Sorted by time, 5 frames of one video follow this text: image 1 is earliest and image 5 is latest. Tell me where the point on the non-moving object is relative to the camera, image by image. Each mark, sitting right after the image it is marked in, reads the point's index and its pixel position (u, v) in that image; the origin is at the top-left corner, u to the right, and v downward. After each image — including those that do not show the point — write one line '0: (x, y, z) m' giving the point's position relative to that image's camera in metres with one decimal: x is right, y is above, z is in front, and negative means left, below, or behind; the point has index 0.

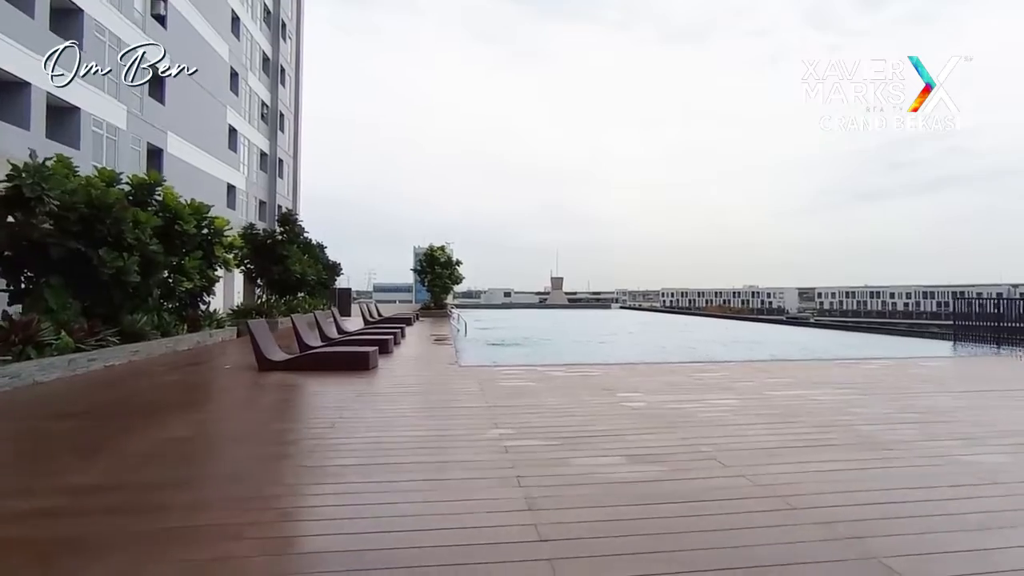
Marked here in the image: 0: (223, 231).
0: (-4.2, +0.8, +9.1) m
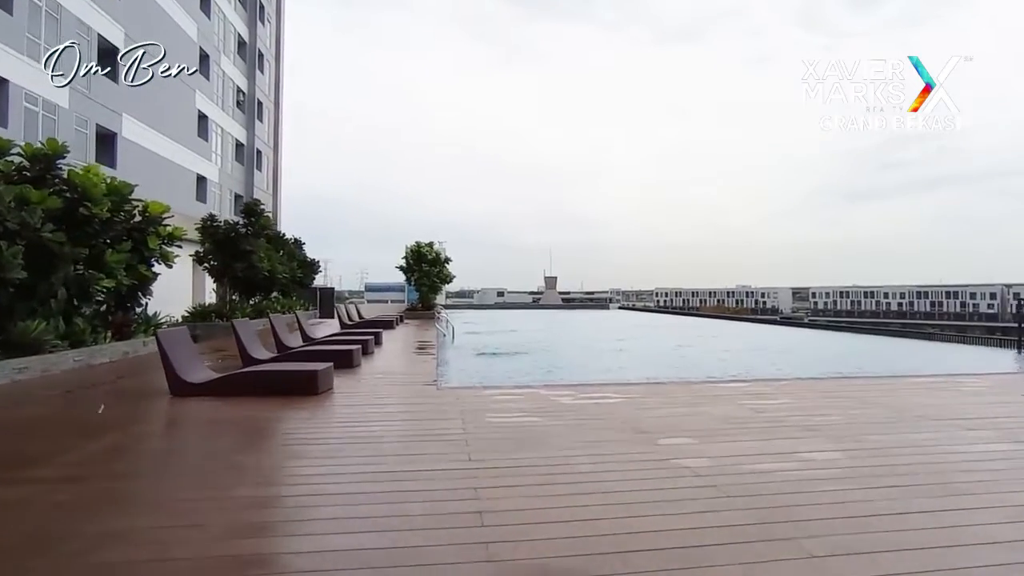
0: (-4.2, +0.8, +7.6) m
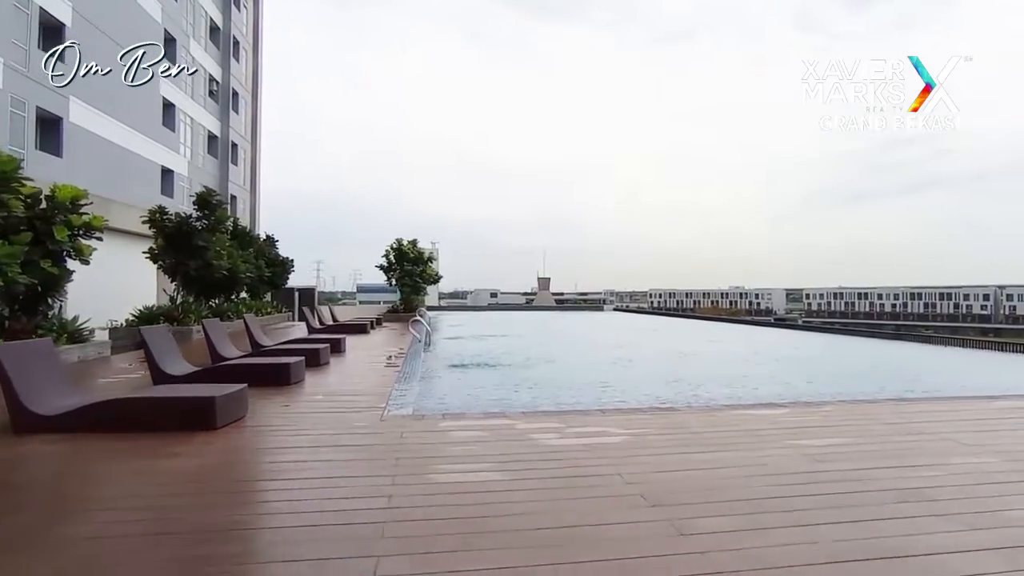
0: (-4.5, +0.8, +6.4) m
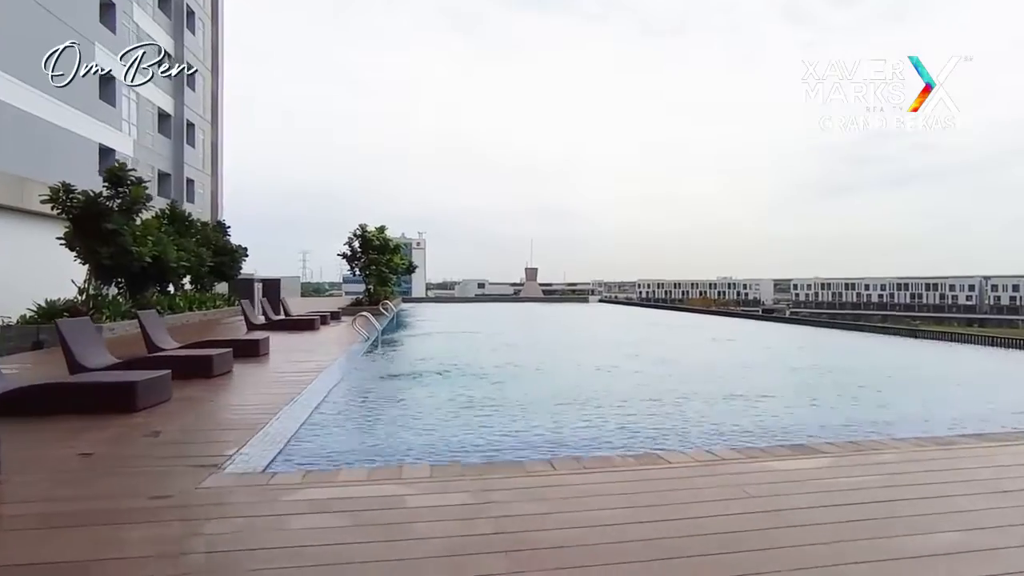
0: (-4.9, +0.9, +4.9) m
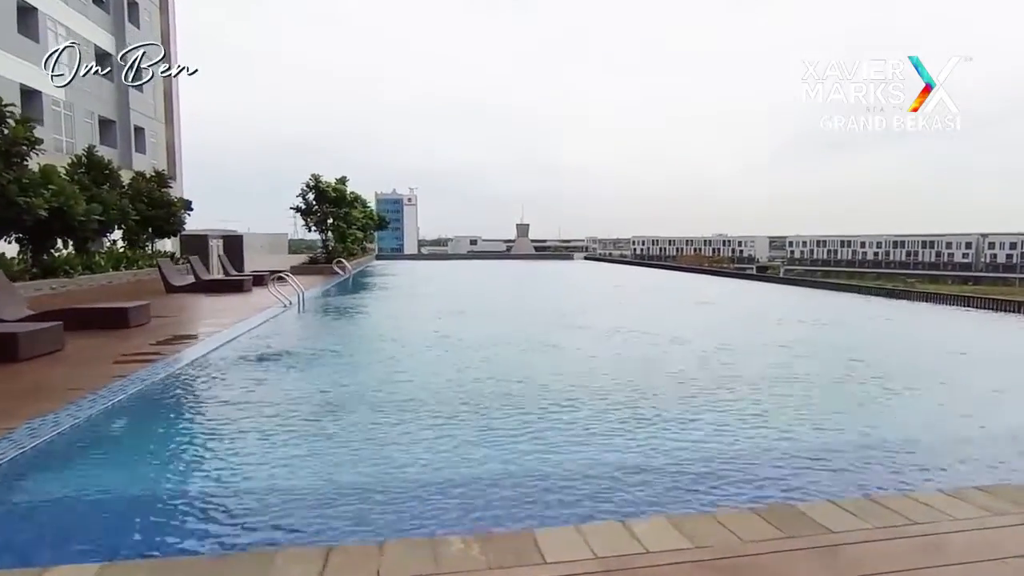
0: (-5.5, +1.1, +3.4) m
